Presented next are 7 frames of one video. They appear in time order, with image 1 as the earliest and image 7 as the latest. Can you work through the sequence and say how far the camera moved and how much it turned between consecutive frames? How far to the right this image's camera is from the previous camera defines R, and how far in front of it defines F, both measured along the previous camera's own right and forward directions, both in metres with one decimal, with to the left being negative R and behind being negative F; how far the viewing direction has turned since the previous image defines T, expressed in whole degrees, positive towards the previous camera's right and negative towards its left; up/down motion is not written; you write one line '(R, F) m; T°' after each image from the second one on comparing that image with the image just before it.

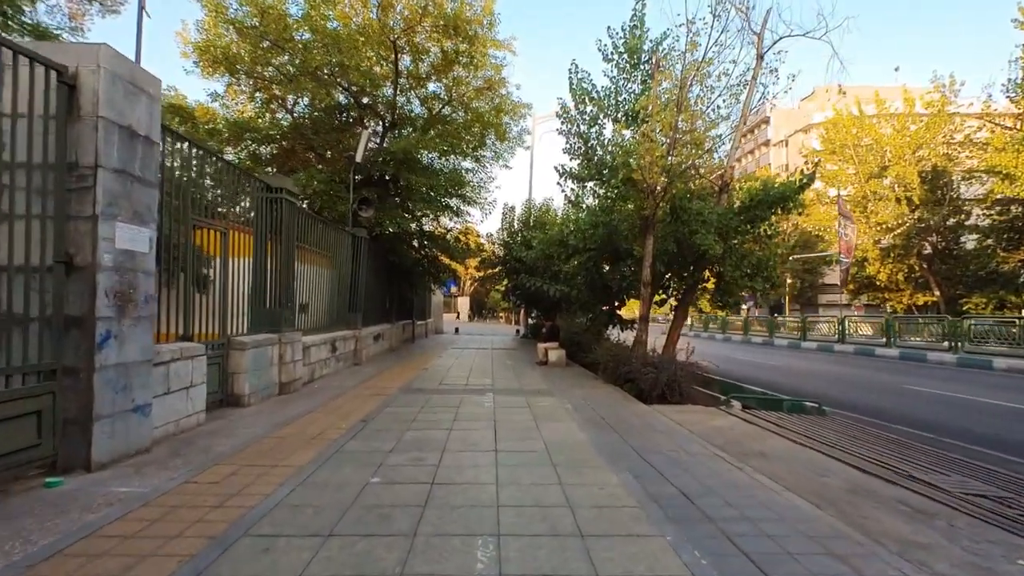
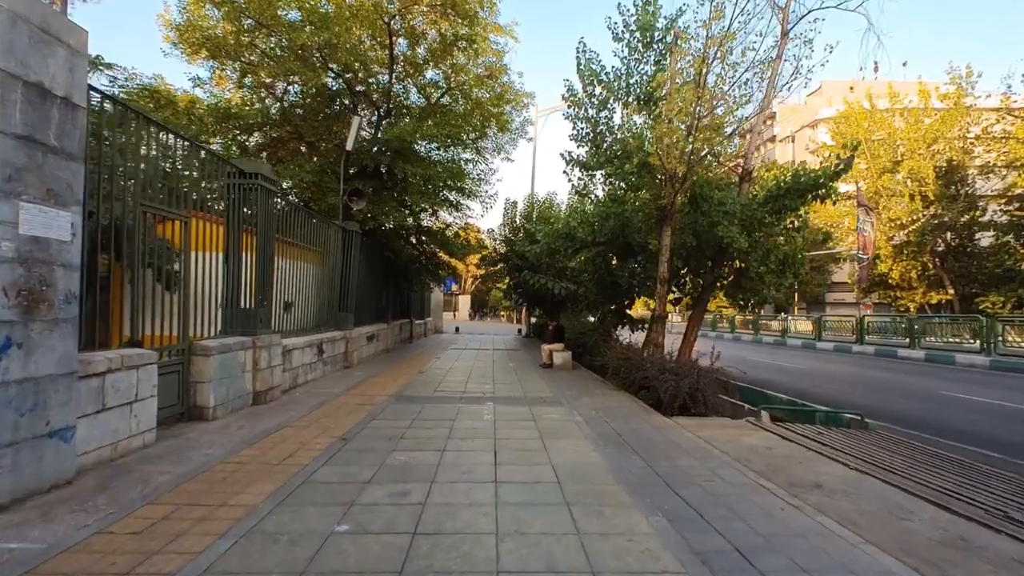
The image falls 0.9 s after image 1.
(0.0, +1.1) m; 0°
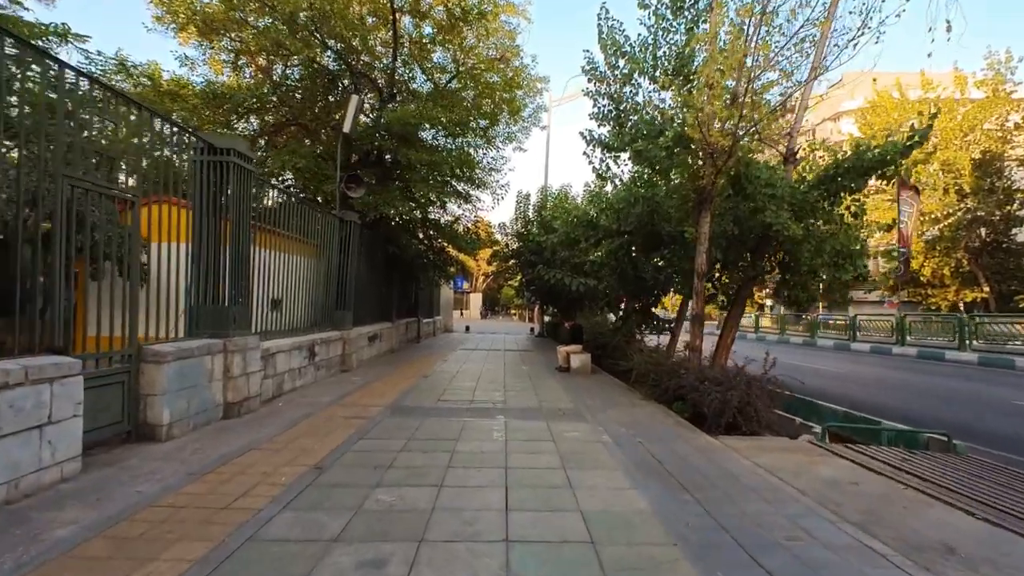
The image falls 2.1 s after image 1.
(0.0, +1.4) m; -1°
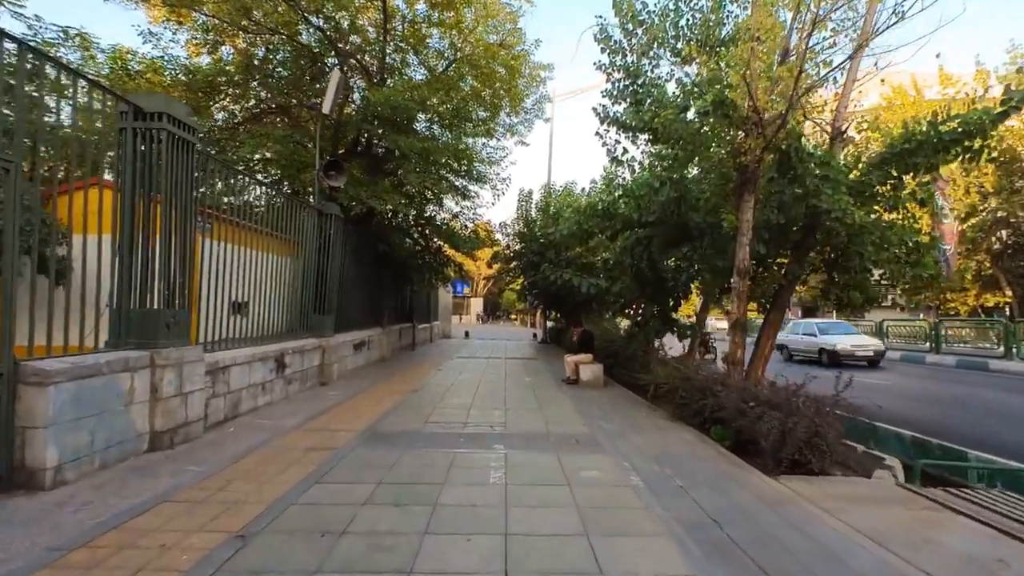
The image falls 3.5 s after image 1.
(0.0, +1.6) m; 0°
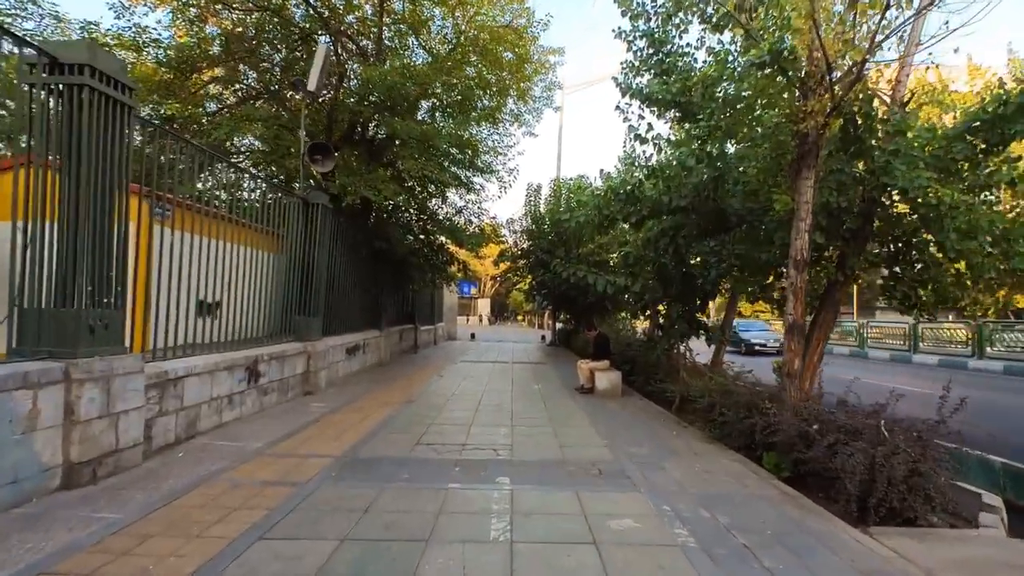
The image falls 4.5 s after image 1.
(0.0, +1.3) m; -1°
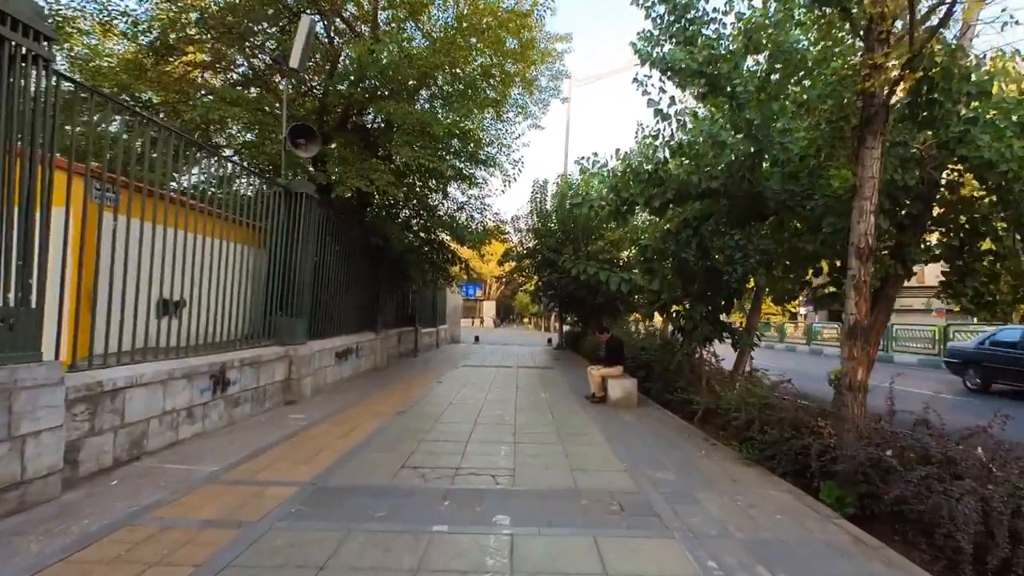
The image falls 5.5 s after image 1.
(0.0, +1.1) m; -1°
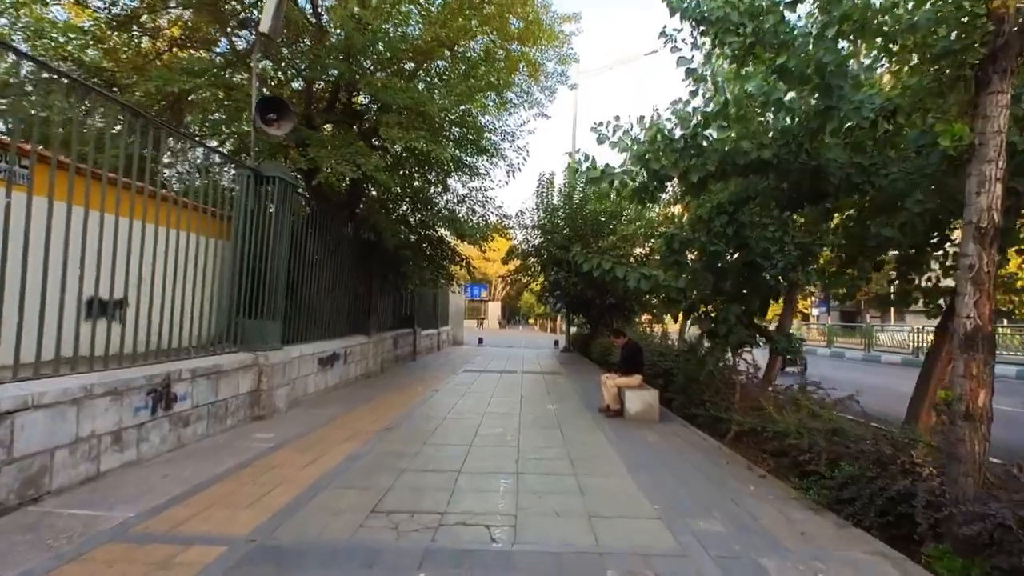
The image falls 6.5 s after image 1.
(0.0, +1.3) m; -1°
